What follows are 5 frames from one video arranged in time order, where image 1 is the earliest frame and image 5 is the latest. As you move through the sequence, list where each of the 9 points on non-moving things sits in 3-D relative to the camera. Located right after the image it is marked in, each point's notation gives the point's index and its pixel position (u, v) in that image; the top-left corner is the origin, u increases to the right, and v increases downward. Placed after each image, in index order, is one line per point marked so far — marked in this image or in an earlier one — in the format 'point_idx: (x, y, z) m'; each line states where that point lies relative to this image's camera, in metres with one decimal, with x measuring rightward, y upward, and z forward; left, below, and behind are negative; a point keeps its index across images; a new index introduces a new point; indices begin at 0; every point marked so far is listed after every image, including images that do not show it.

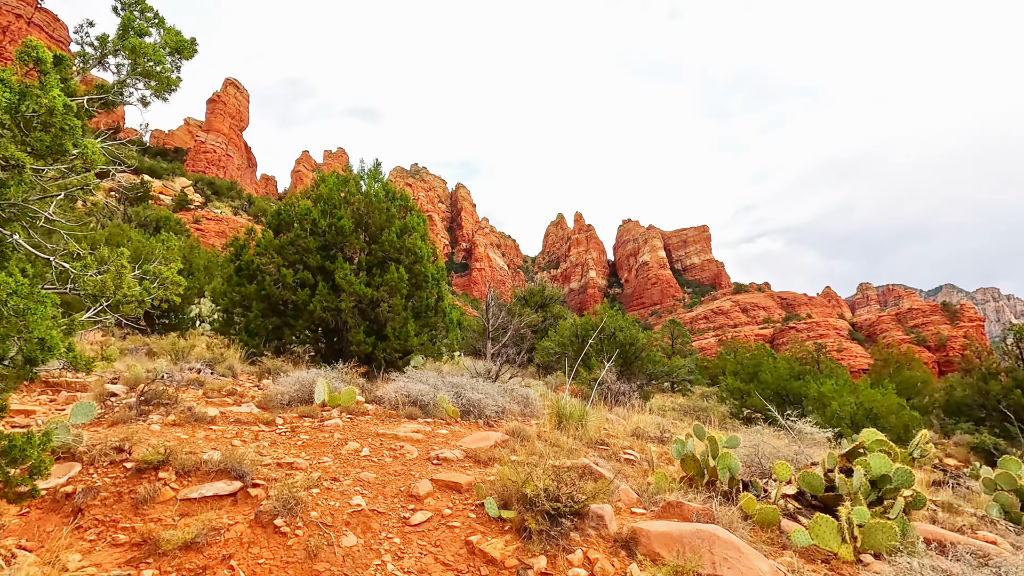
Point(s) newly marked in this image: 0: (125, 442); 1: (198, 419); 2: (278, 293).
0: (-2.7, -1.0, +3.7) m
1: (-2.6, -1.1, +4.5) m
2: (-3.8, -0.1, +8.8) m
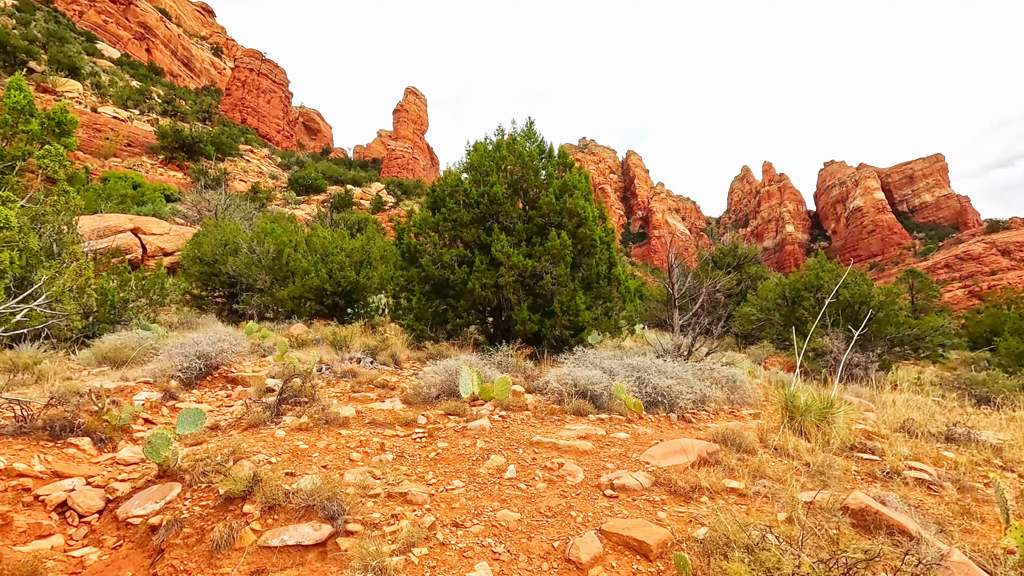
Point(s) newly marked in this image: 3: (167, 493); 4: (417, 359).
0: (-1.6, -1.0, +3.1) m
1: (-1.3, -1.0, +3.9) m
2: (-1.1, +0.2, +8.3) m
3: (-1.8, -1.1, +2.8) m
4: (-1.3, -1.0, +7.3) m
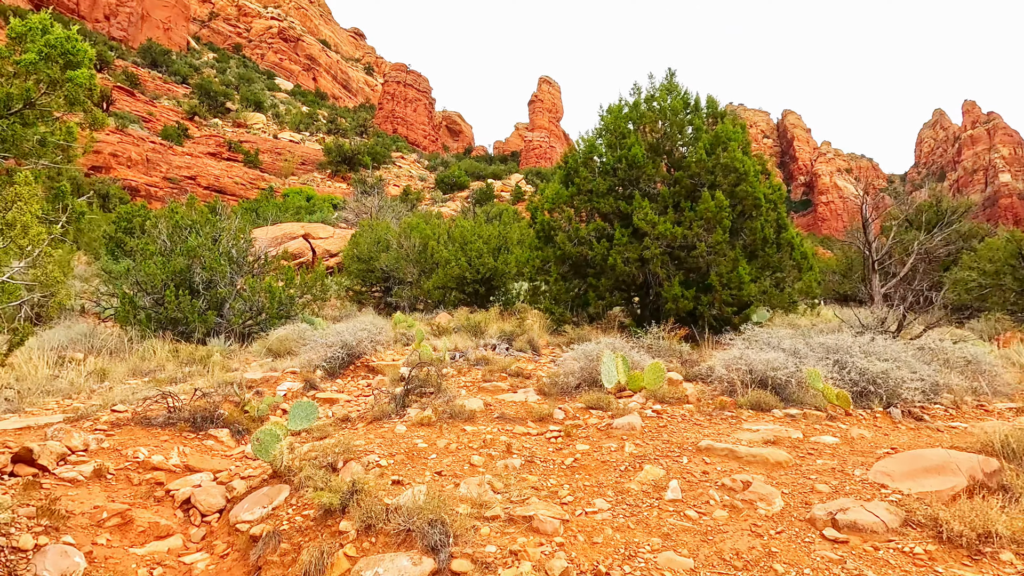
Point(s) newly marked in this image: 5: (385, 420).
0: (-0.9, -0.8, +2.7) m
1: (-0.4, -0.8, +3.4) m
2: (+0.9, +0.5, +7.6) m
3: (-1.1, -1.0, +2.5) m
4: (+0.6, -0.7, +6.7) m
5: (-0.8, -0.9, +3.5) m
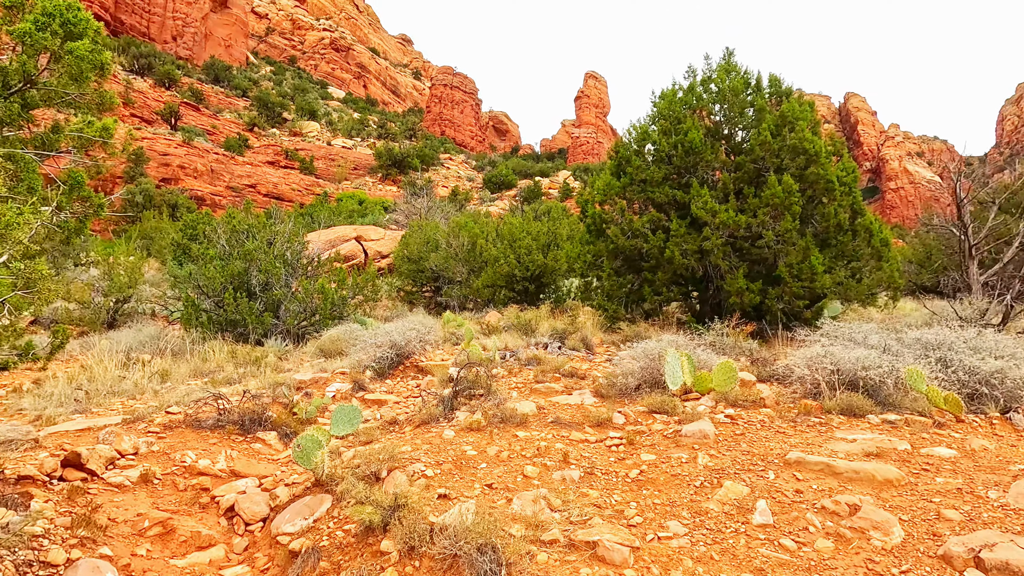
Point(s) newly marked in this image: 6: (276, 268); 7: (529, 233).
0: (-0.6, -0.8, +2.5) m
1: (0.0, -0.8, +3.2) m
2: (+1.6, +0.6, +7.2) m
3: (-0.9, -1.0, +2.3) m
4: (+1.2, -0.6, +6.4) m
5: (-0.5, -0.8, +3.3) m
6: (-4.4, +0.4, +10.0) m
7: (+0.4, +1.3, +12.6) m
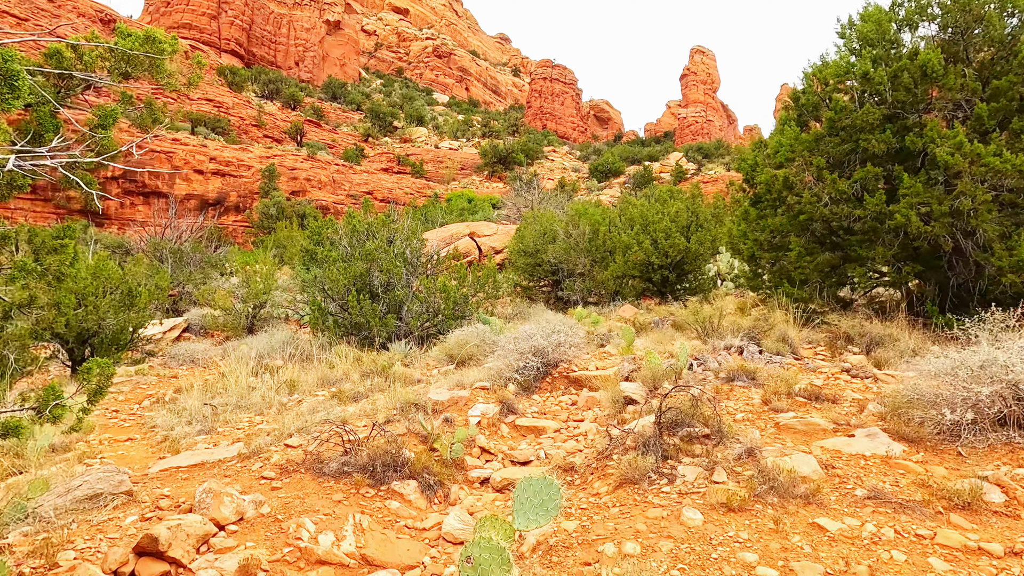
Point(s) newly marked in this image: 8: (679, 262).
0: (+0.3, -0.8, +1.4) m
1: (+0.9, -0.7, +1.9) m
2: (+3.2, +0.8, +5.5) m
3: (0.0, -0.9, +1.3) m
4: (+2.8, -0.5, +4.8) m
5: (+0.5, -0.8, +2.2) m
6: (-2.0, +0.4, +9.4) m
7: (+3.1, +1.5, +11.0) m
8: (+3.3, +0.5, +10.5) m
